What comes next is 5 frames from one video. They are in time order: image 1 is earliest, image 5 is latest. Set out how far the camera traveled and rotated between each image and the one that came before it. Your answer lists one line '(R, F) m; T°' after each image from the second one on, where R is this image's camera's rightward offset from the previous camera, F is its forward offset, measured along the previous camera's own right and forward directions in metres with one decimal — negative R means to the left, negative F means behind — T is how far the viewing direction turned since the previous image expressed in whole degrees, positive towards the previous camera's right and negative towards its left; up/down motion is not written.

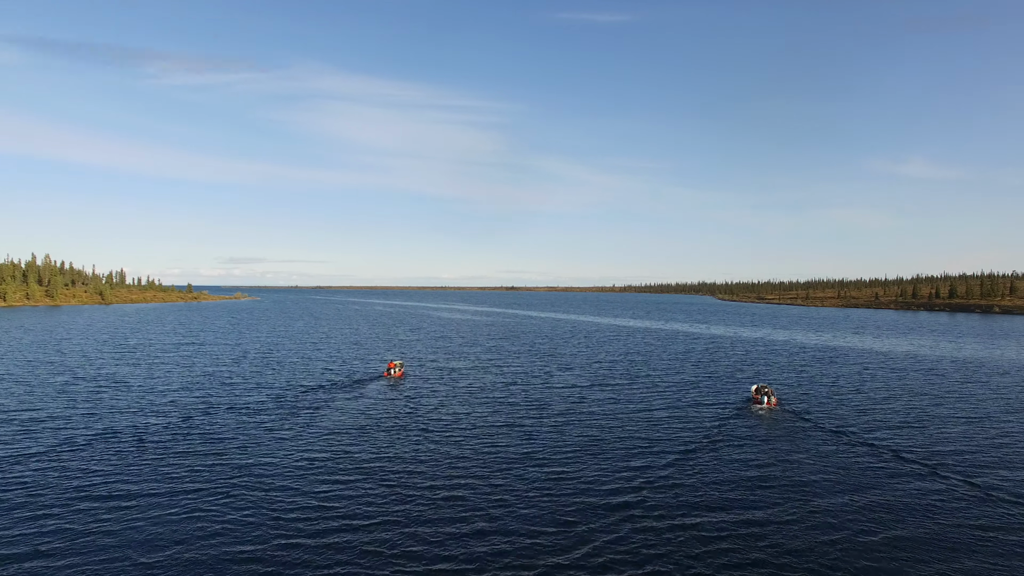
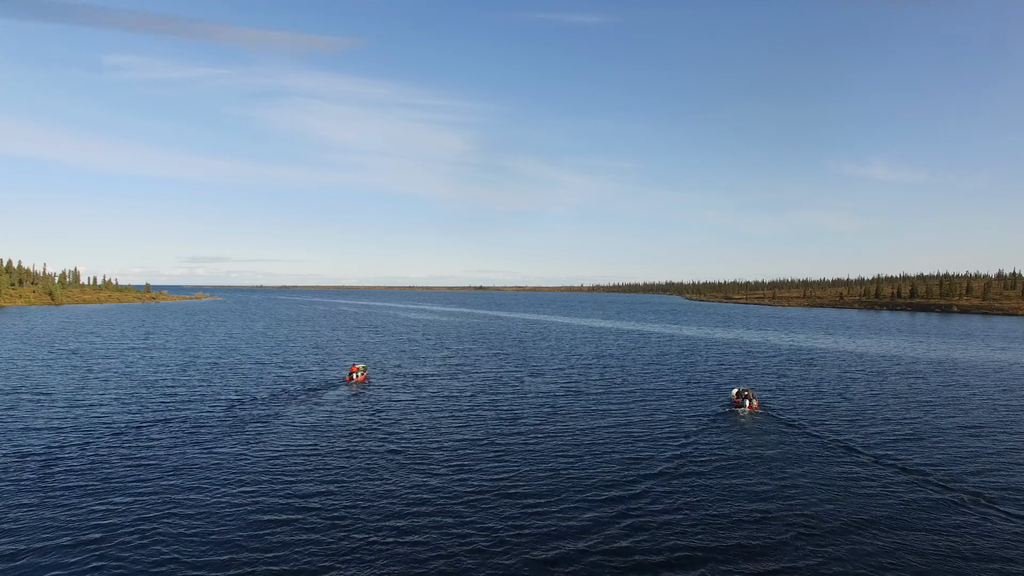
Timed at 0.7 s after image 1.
(+0.2, +2.0) m; +3°
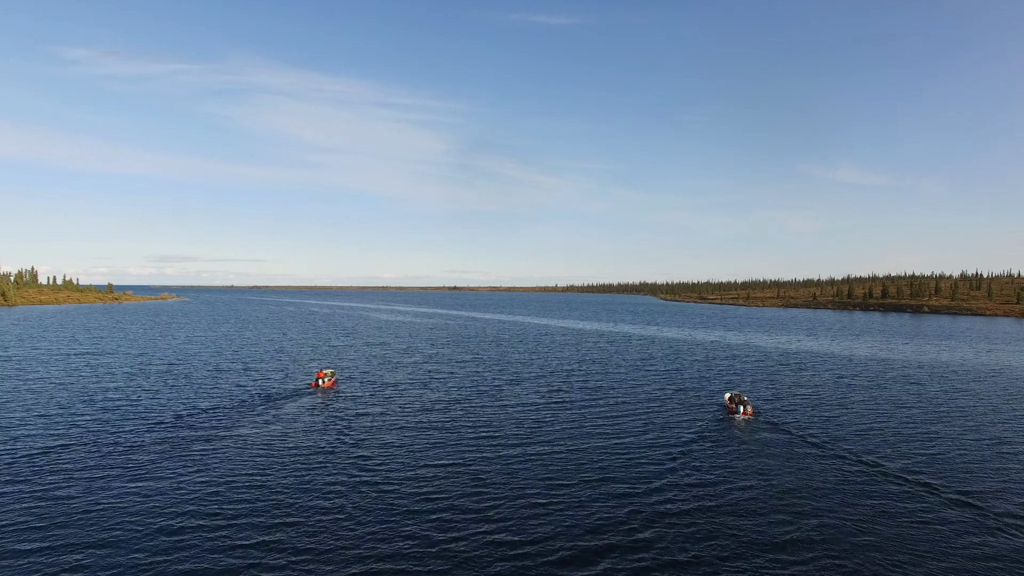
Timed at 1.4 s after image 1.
(-0.1, +2.3) m; +3°
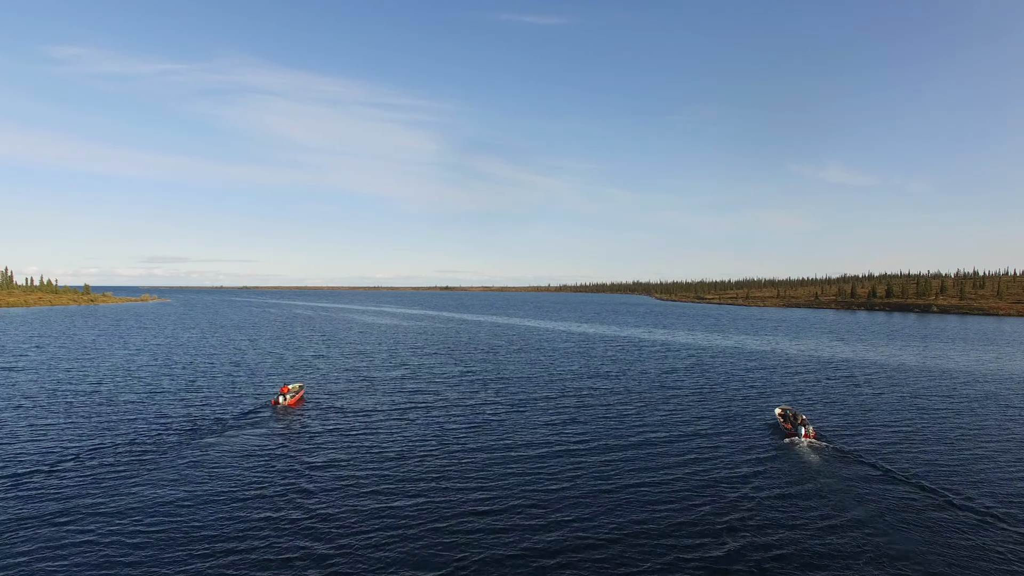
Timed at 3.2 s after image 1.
(-0.5, +6.1) m; +1°
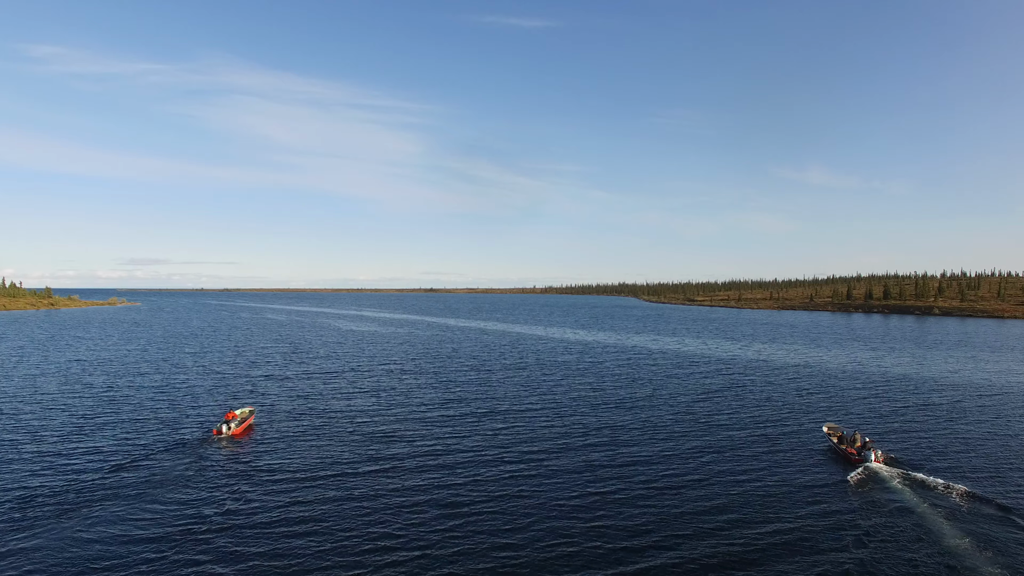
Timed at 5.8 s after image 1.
(-0.7, +6.9) m; +2°
